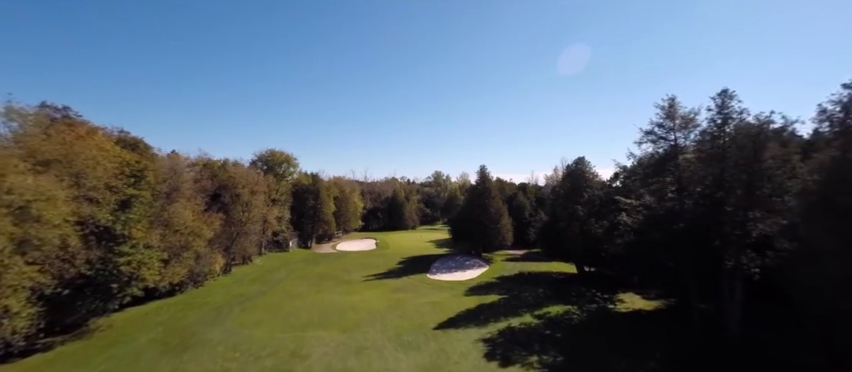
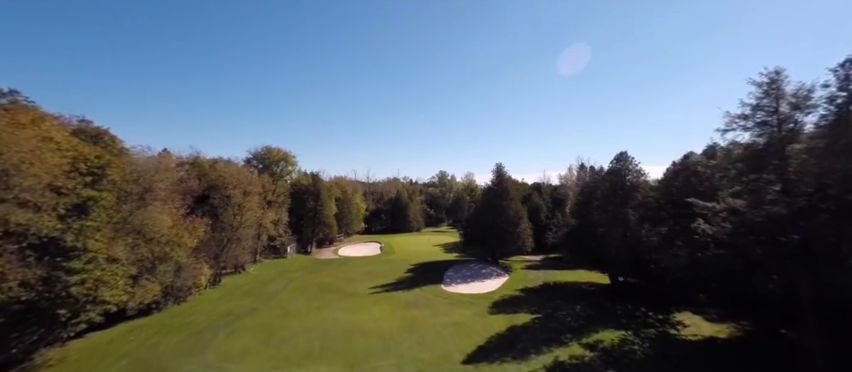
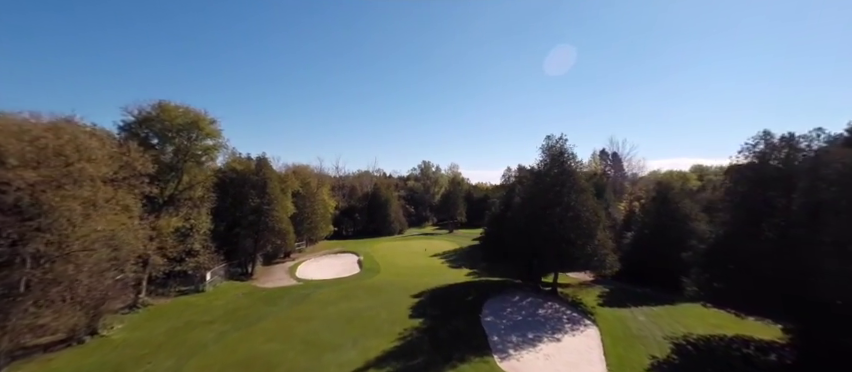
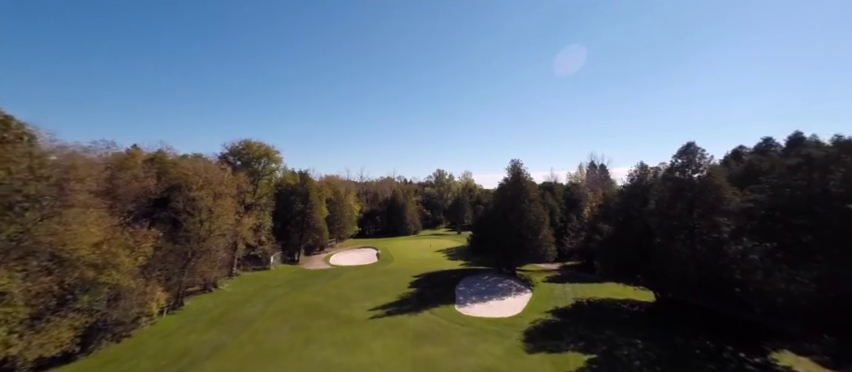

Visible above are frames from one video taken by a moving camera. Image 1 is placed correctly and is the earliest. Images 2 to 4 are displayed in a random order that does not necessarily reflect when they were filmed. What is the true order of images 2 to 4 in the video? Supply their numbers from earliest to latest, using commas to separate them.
2, 4, 3
